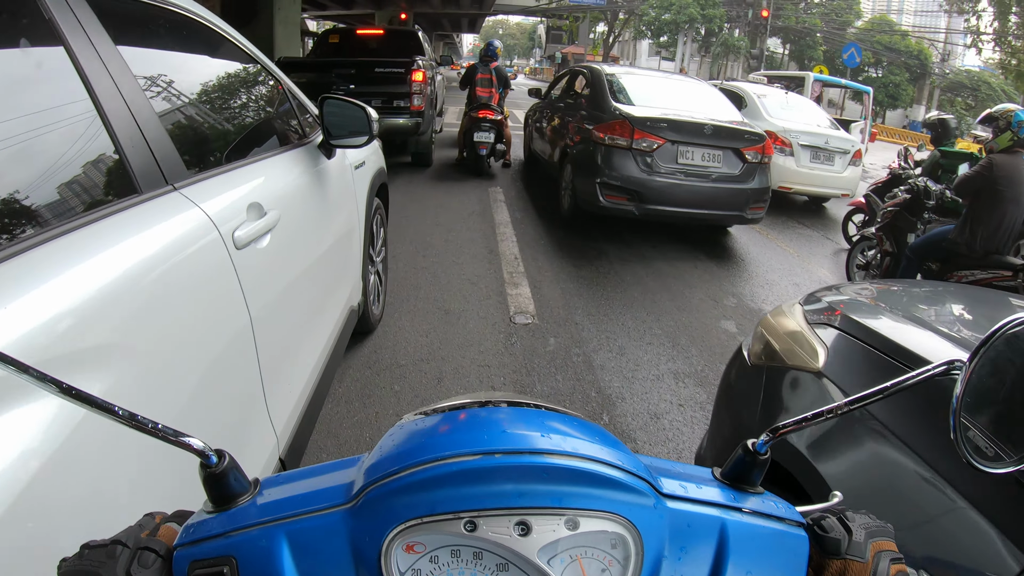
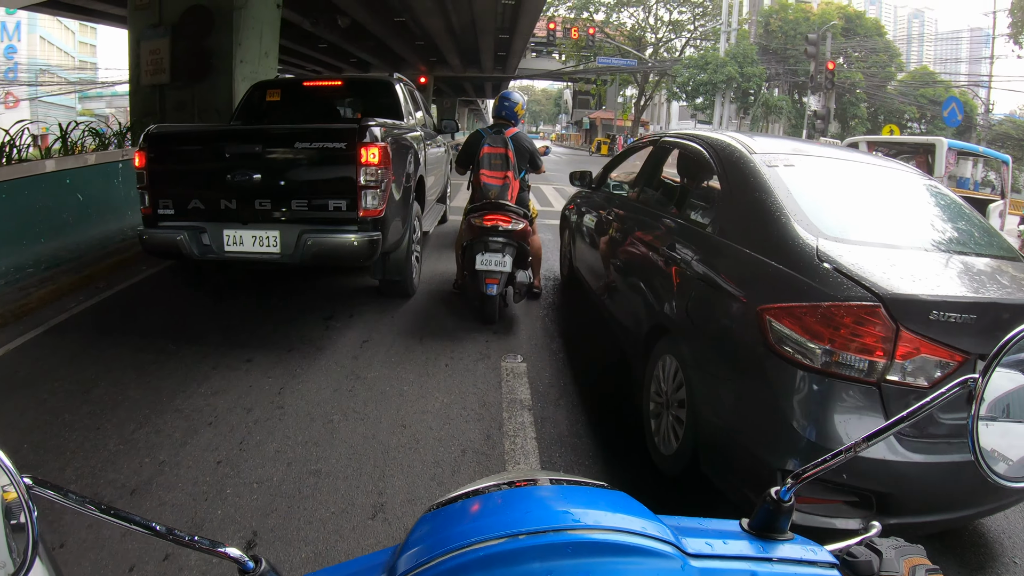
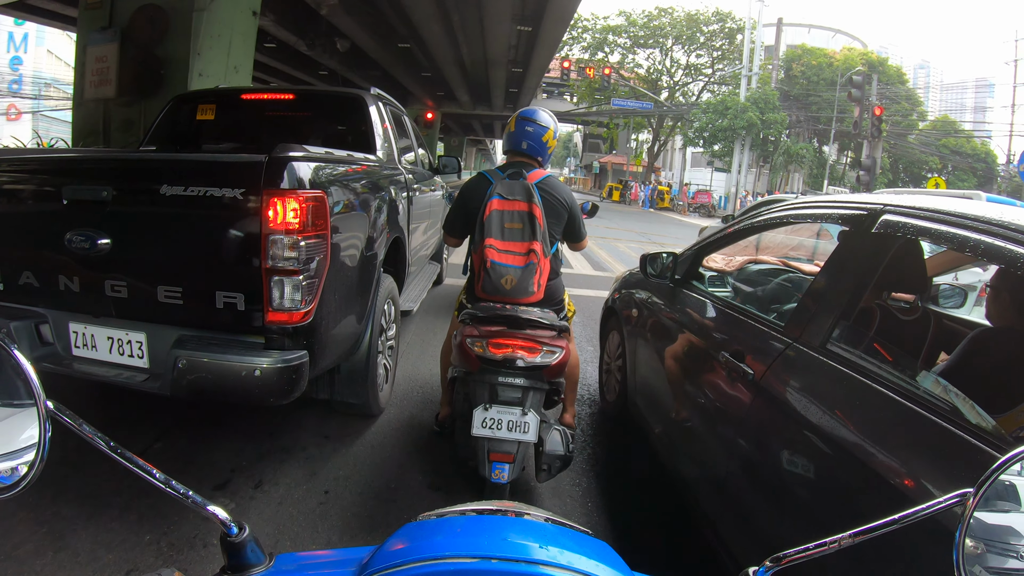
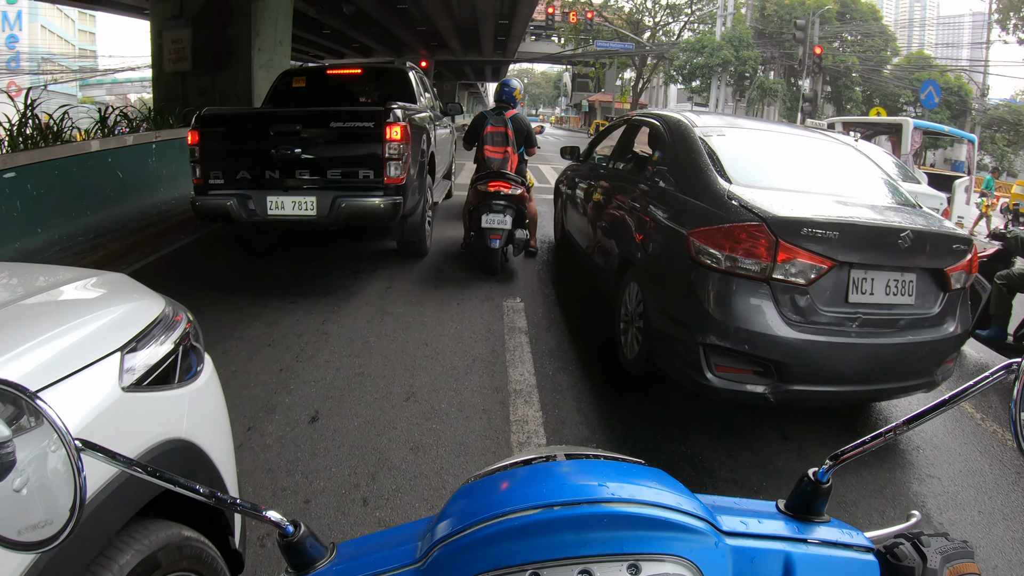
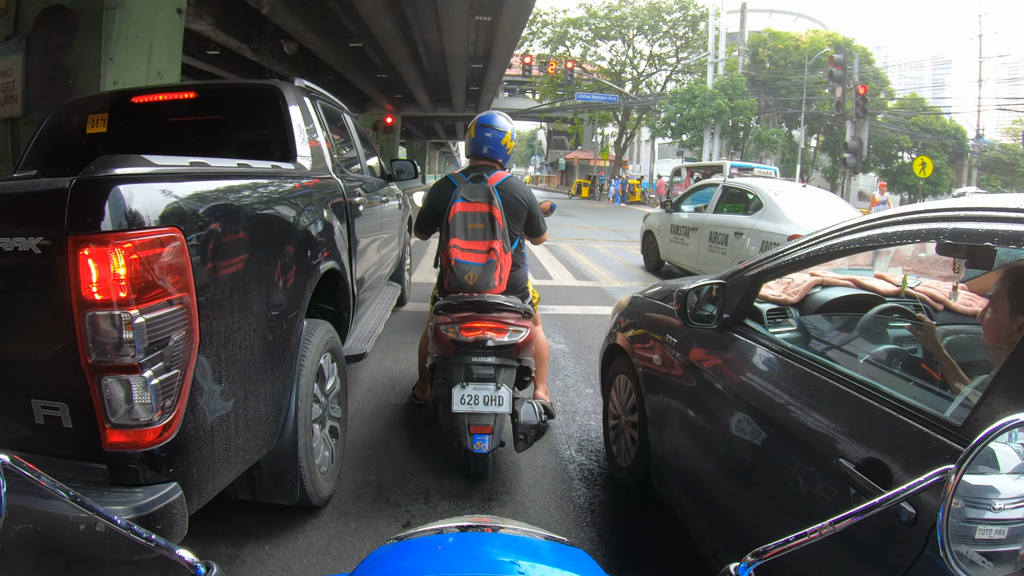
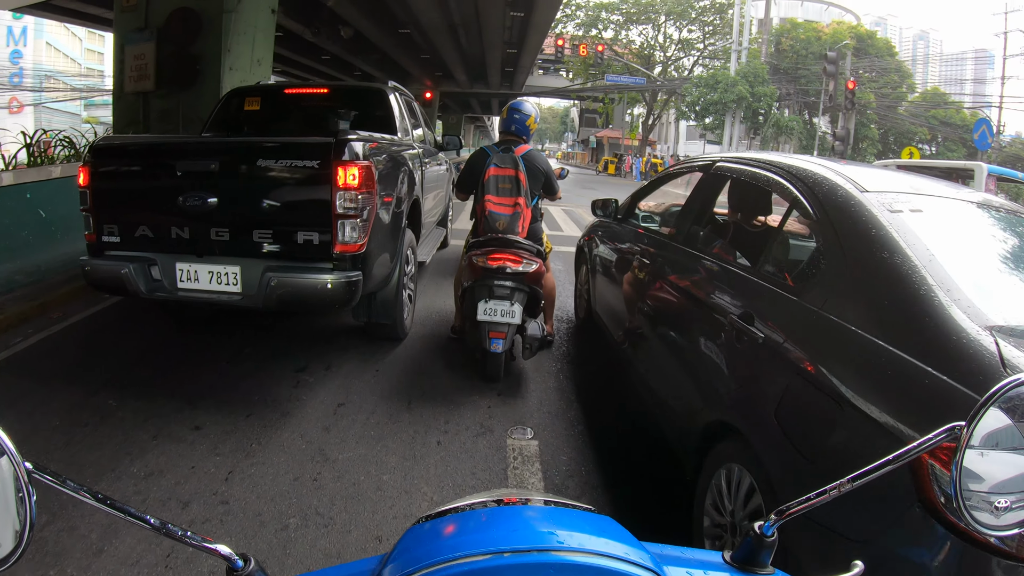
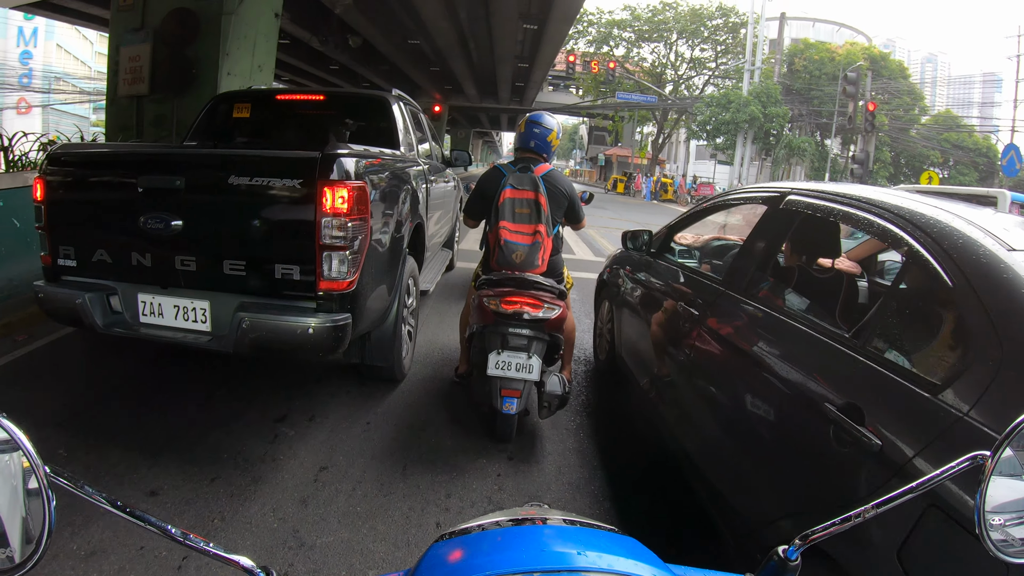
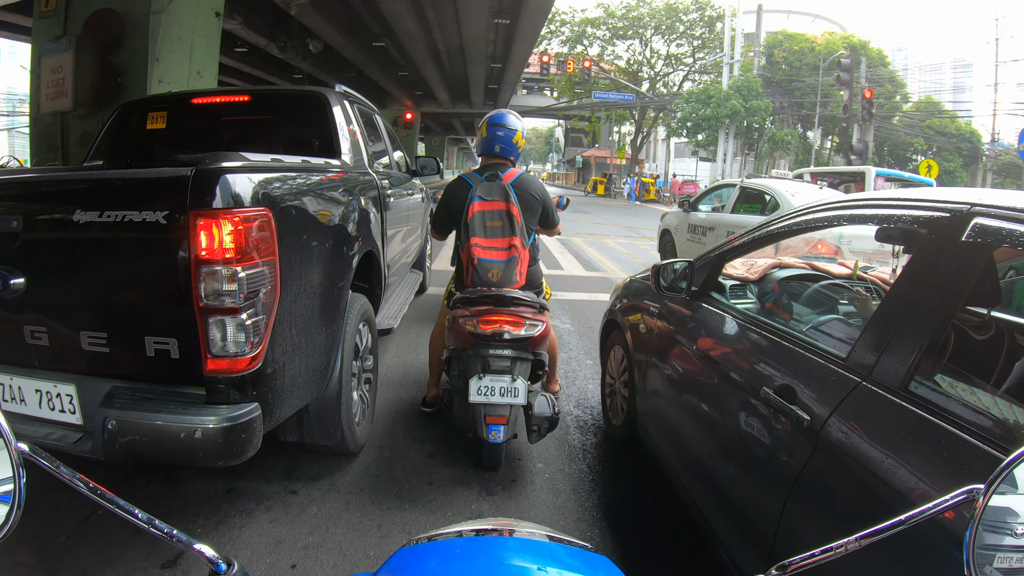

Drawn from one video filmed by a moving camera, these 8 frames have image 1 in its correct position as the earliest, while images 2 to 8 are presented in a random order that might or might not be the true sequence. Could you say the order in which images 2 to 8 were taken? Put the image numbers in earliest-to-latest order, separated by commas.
4, 2, 6, 7, 3, 8, 5
